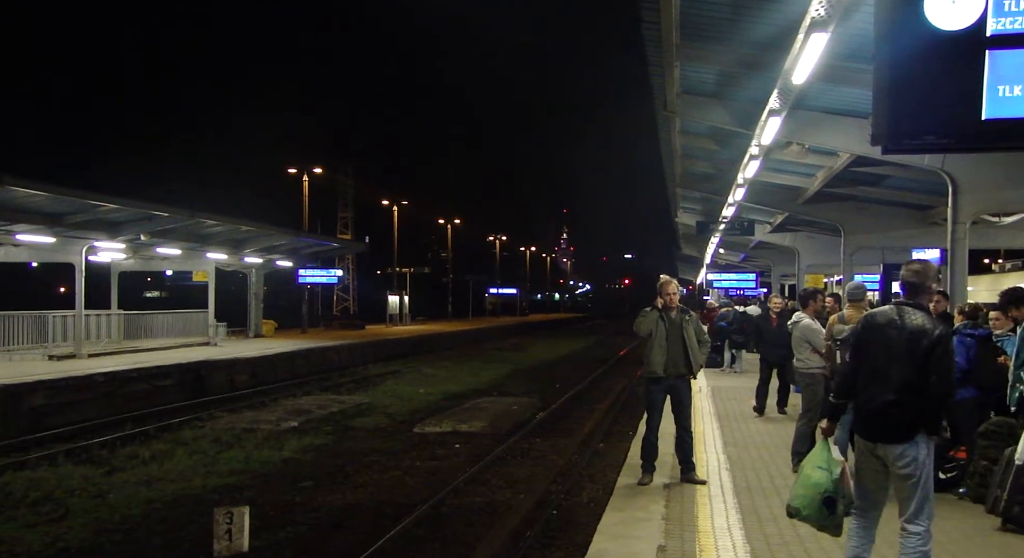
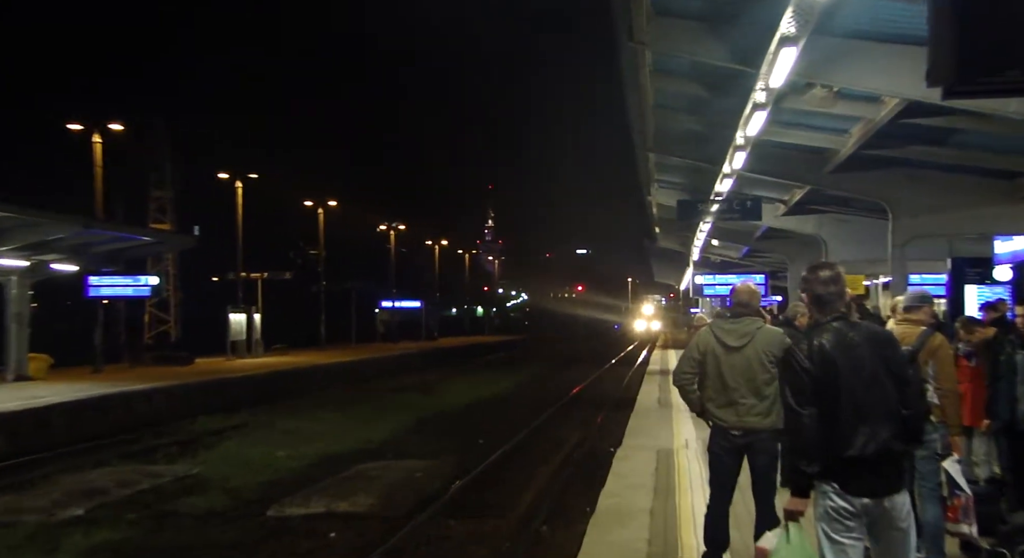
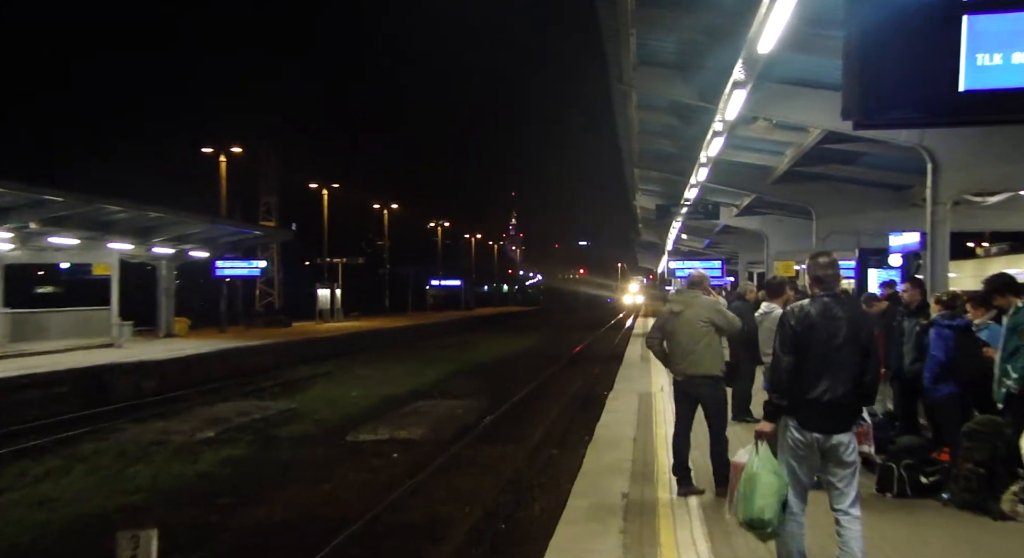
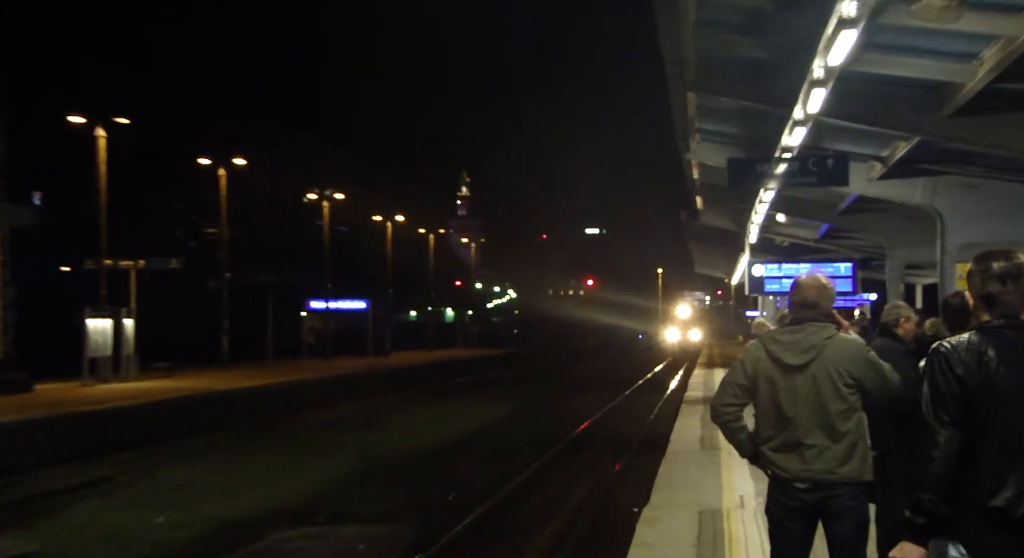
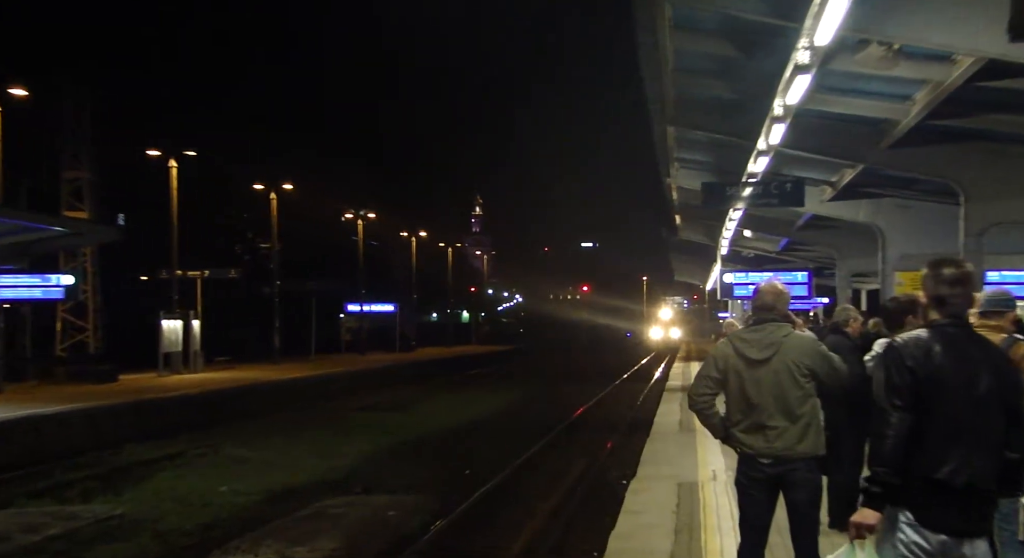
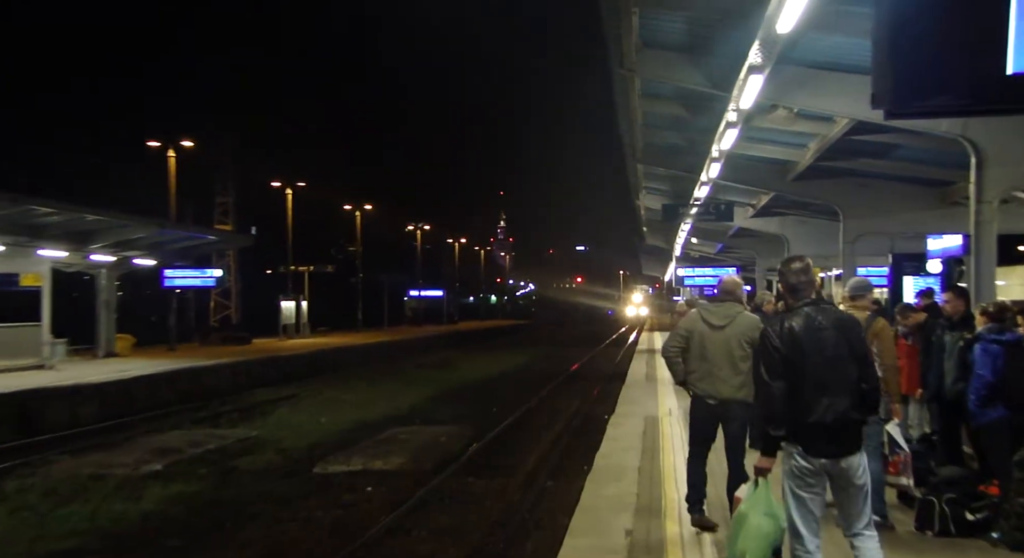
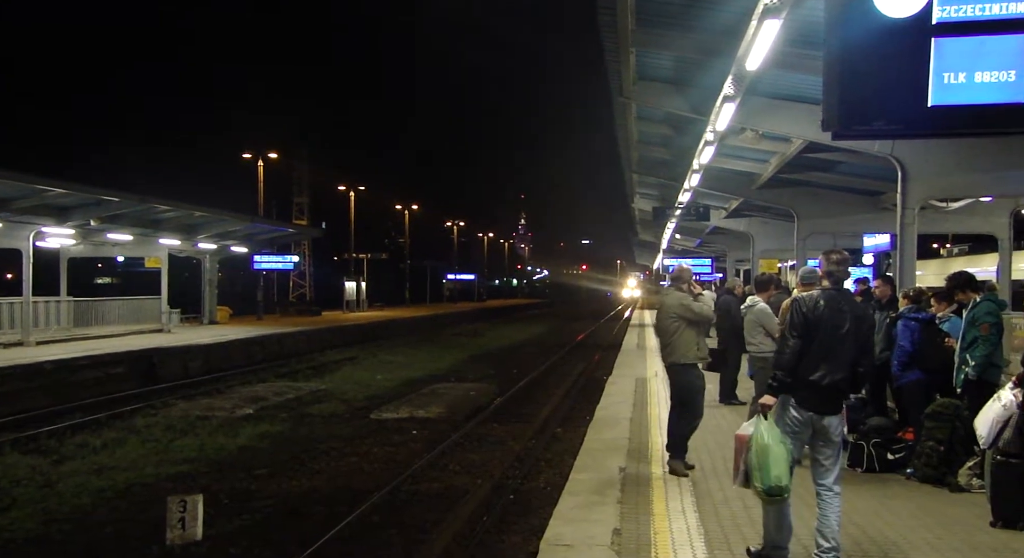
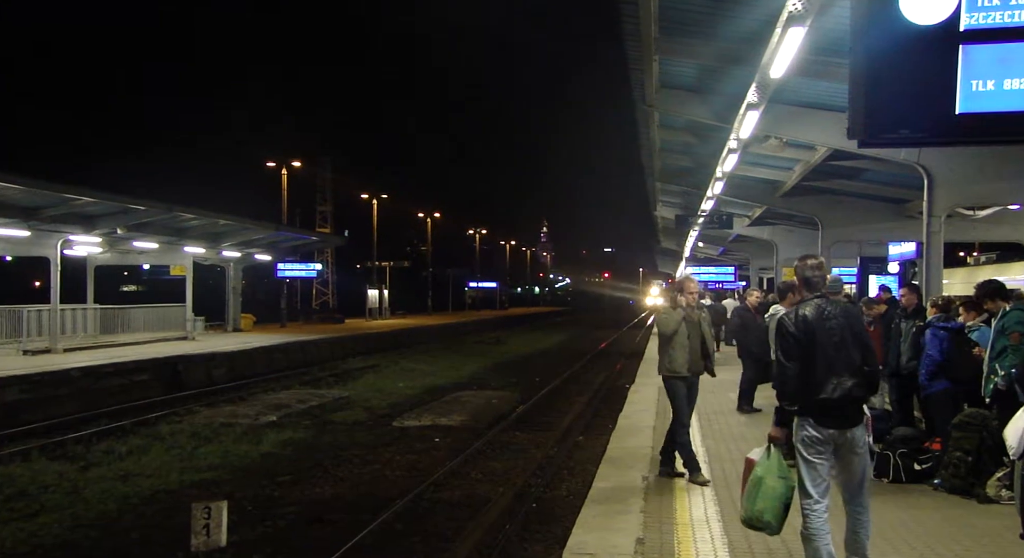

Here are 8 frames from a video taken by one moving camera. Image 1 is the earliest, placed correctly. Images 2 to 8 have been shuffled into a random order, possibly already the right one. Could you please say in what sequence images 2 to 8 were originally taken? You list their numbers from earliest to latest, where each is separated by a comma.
8, 7, 3, 6, 2, 5, 4
